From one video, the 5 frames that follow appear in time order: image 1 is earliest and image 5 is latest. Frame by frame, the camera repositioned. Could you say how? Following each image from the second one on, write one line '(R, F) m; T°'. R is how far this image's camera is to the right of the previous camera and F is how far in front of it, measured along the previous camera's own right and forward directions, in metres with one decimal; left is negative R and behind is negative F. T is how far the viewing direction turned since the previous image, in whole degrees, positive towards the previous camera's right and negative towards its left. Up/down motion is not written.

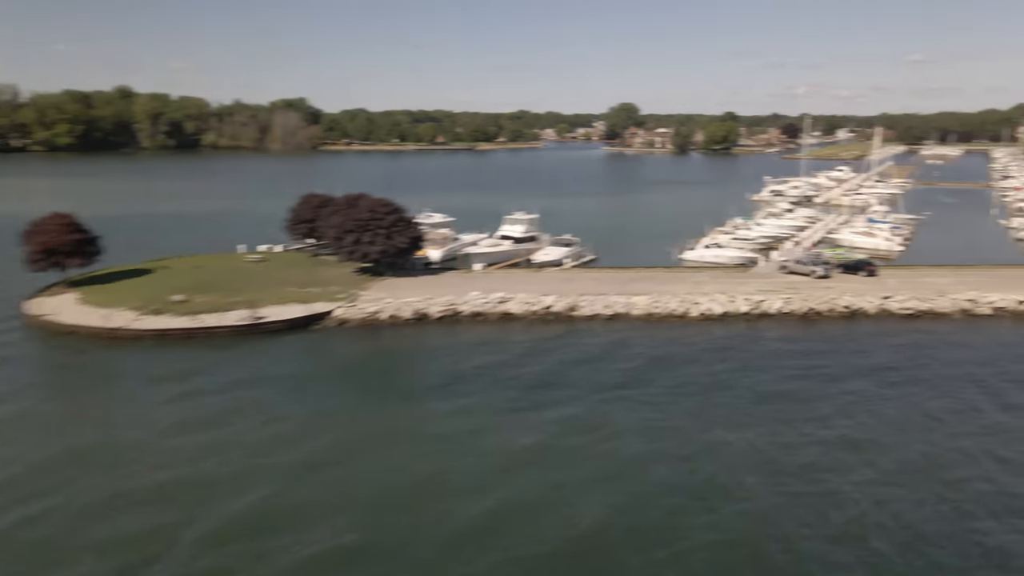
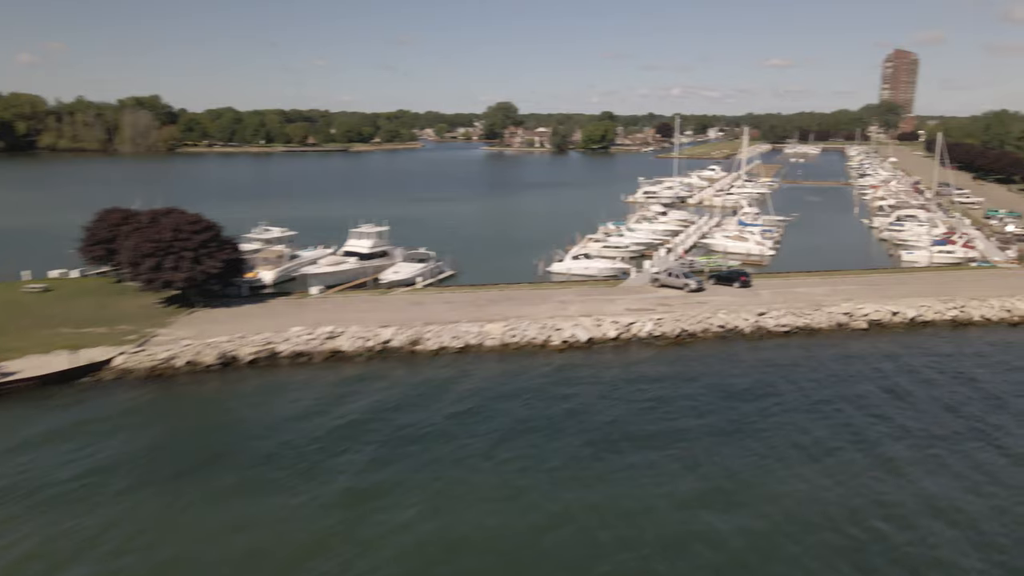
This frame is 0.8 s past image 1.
(+2.3, +4.8) m; +9°
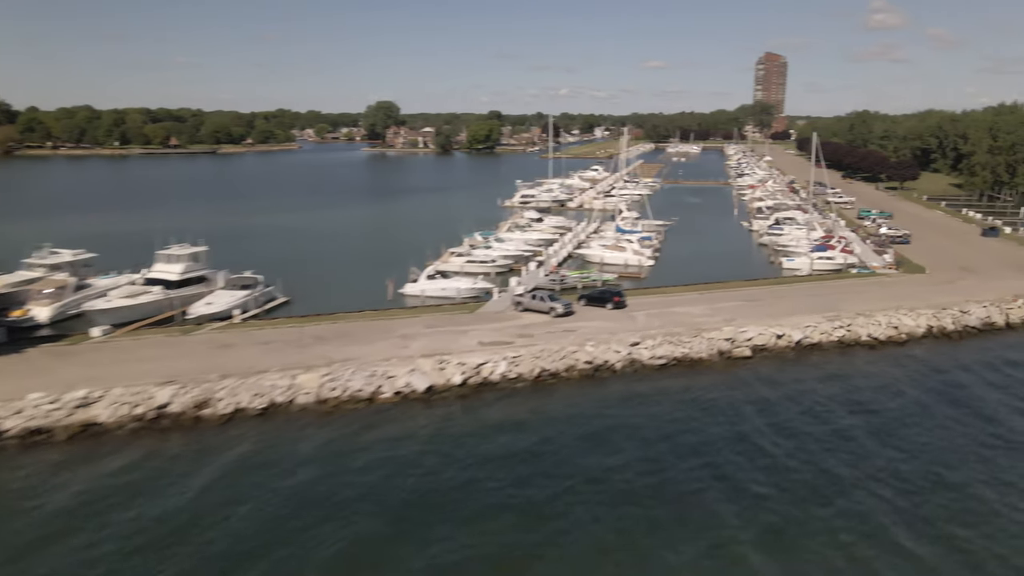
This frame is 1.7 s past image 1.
(+2.5, +5.3) m; +8°
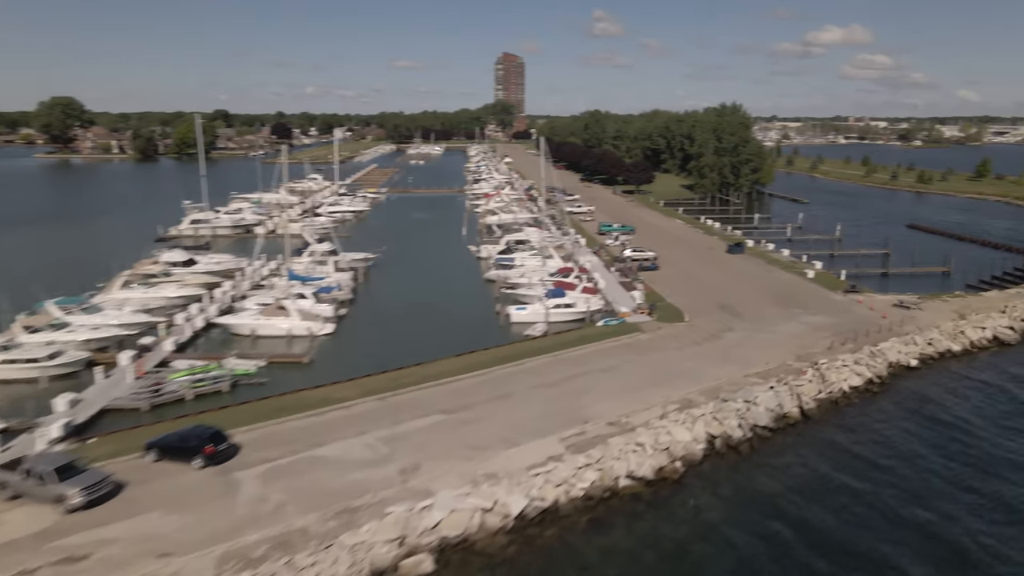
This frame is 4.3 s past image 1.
(+6.3, +13.2) m; +18°
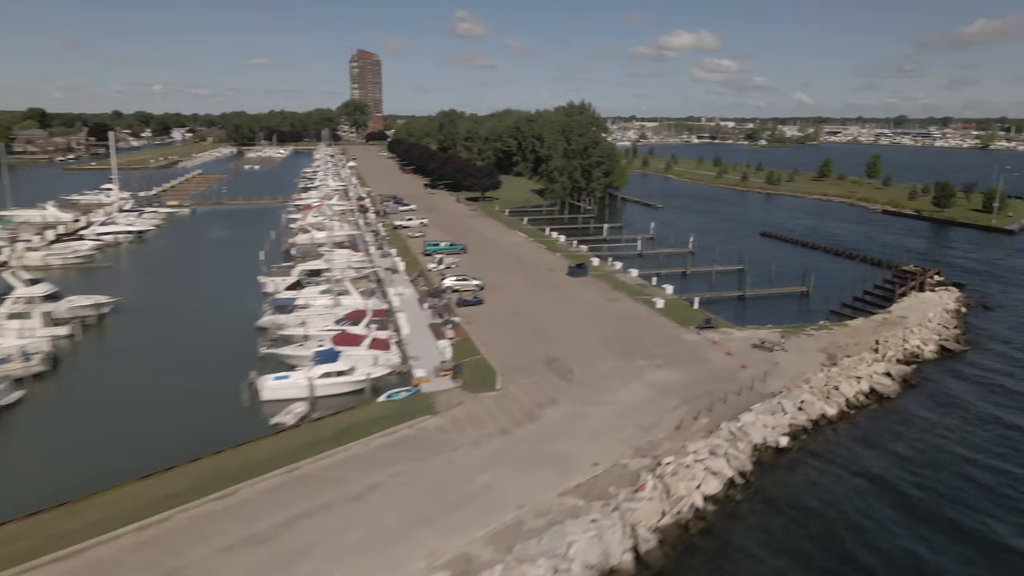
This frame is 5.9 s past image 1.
(+4.0, +8.0) m; +10°
